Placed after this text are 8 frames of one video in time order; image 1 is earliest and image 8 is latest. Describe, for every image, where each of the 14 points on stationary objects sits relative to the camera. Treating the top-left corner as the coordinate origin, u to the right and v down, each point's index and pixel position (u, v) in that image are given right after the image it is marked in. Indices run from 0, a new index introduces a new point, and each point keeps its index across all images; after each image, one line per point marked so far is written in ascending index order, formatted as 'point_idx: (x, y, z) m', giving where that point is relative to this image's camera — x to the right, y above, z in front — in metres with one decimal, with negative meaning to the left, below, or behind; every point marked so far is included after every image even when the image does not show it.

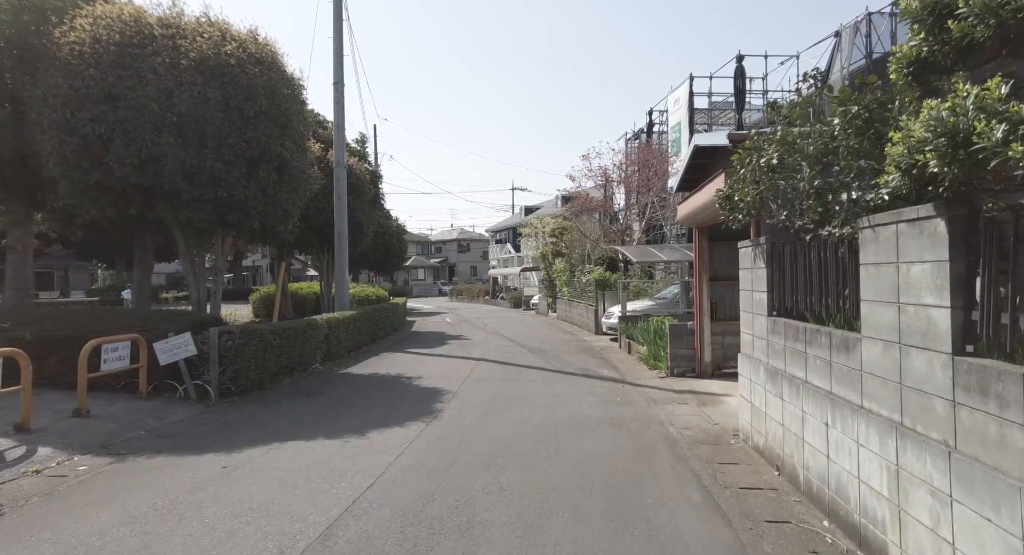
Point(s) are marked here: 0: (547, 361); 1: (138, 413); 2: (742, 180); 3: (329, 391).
0: (+0.7, -1.7, +12.2) m
1: (-5.0, -1.8, +7.8) m
2: (+2.1, +0.9, +5.5) m
3: (-3.1, -1.9, +9.9) m
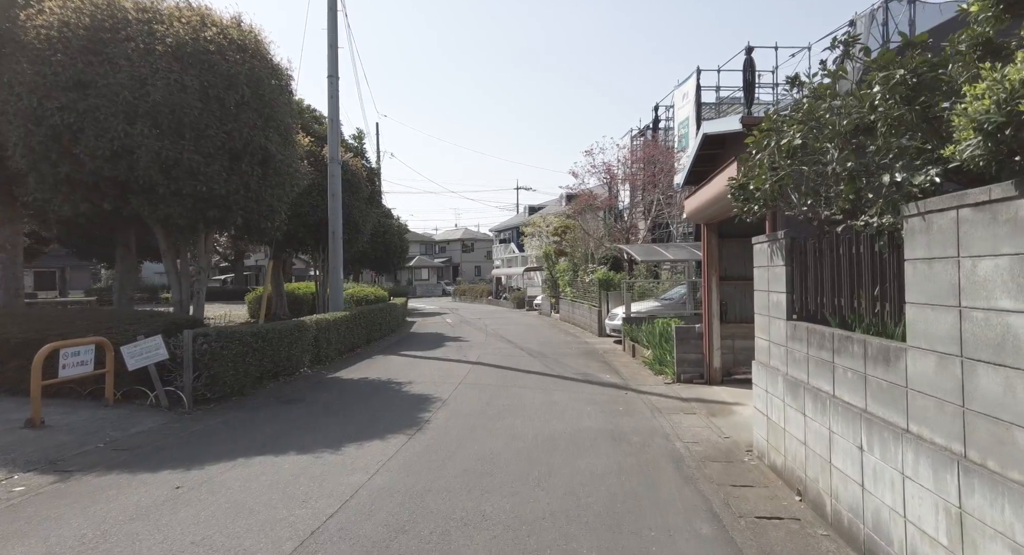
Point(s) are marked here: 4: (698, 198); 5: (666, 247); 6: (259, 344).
0: (+0.7, -1.7, +11.5) m
1: (-5.1, -1.8, +7.2) m
2: (+2.0, +0.9, +4.9) m
3: (-3.1, -1.9, +9.3) m
4: (+2.7, +1.2, +8.7) m
5: (+4.4, +0.9, +16.9) m
6: (-4.2, -1.1, +9.9) m
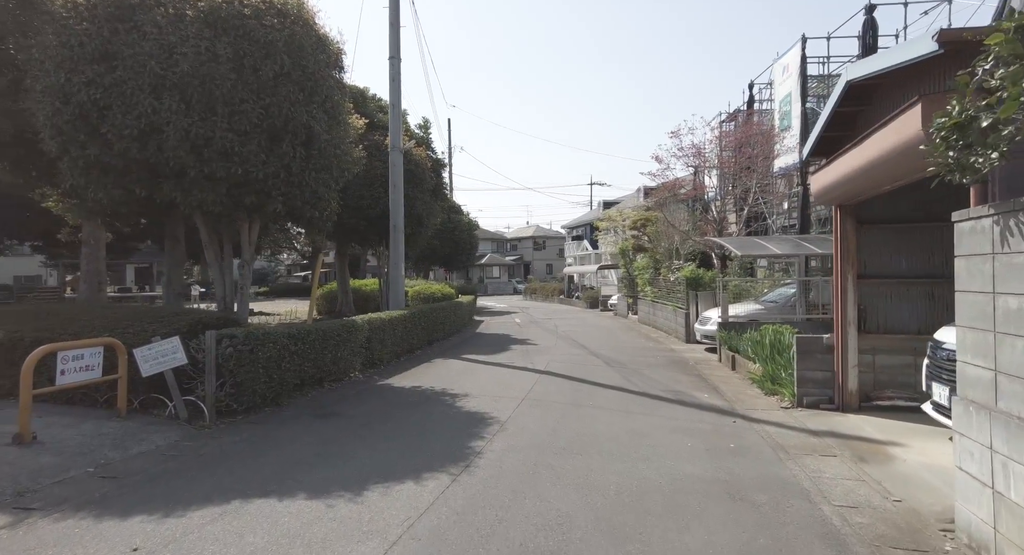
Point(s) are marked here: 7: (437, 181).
0: (+1.9, -1.6, +9.8) m
1: (-4.3, -1.7, +6.2) m
2: (+2.4, +1.0, +3.0) m
3: (-2.2, -1.8, +8.0) m
4: (+3.6, +1.2, +6.7) m
5: (+6.3, +0.9, +14.6) m
6: (-3.2, -1.0, +8.7) m
7: (-2.5, +3.3, +19.9) m
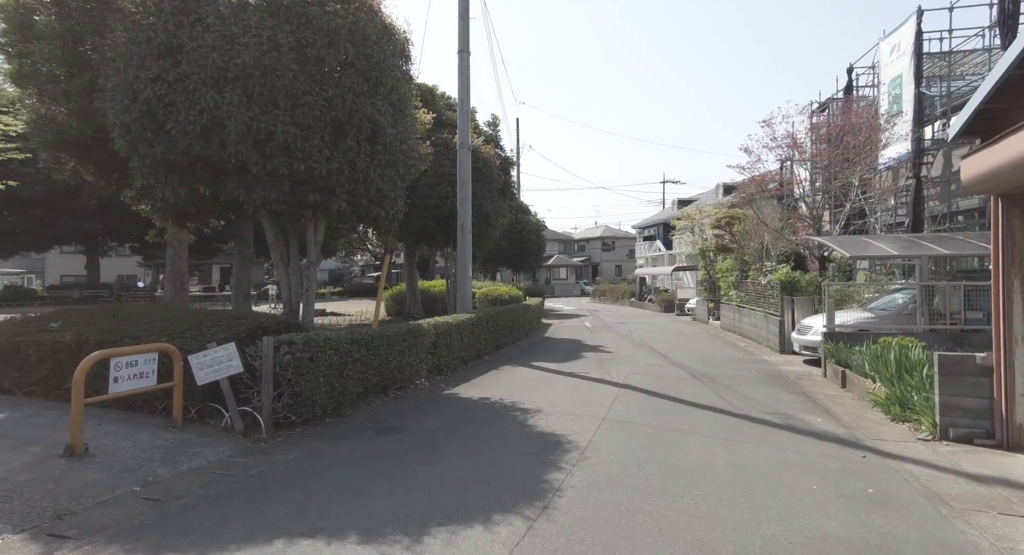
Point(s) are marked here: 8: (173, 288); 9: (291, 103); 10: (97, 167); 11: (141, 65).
0: (+3.0, -1.7, +8.7) m
1: (-3.5, -1.7, +5.8) m
2: (+2.8, +0.9, +1.9) m
3: (-1.2, -1.8, +7.3) m
4: (+4.4, +1.1, +5.4) m
5: (+8.0, +0.9, +13.0) m
6: (-2.1, -1.0, +8.2) m
7: (-0.2, +3.2, +19.3) m
8: (-9.4, -0.3, +16.4) m
9: (-3.1, +2.4, +8.2) m
10: (-7.5, +2.0, +10.7) m
11: (-5.1, +2.9, +8.0) m
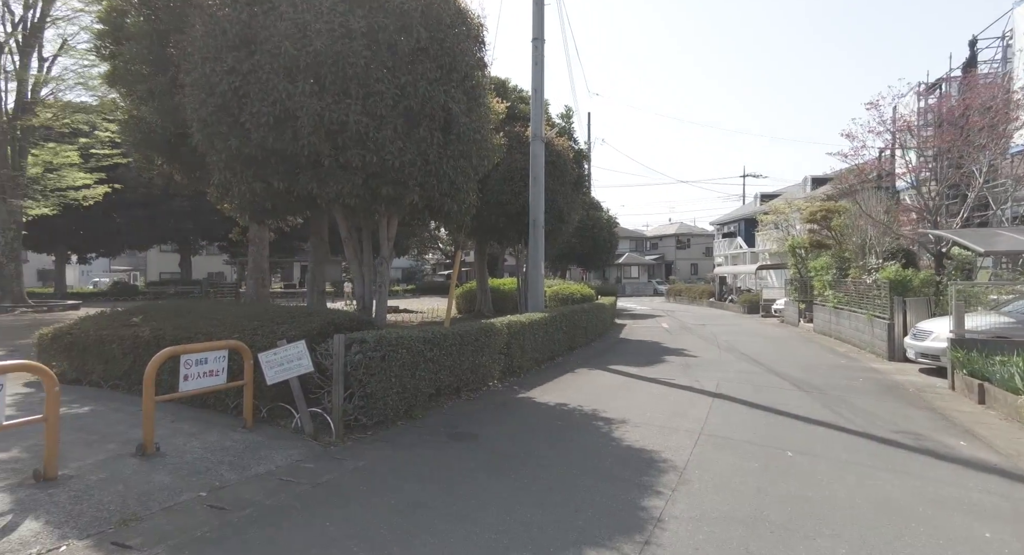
0: (+4.1, -1.7, +7.7) m
1: (-2.8, -1.7, +5.6) m
2: (+3.1, +0.9, +0.9) m
3: (-0.2, -1.8, +6.8) m
4: (+5.1, +1.2, +4.2) m
5: (+9.5, +0.9, +11.4) m
6: (-1.0, -1.0, +7.8) m
7: (+2.1, +3.3, +18.5) m
8: (-7.4, -0.2, +16.8) m
9: (-2.0, +2.5, +7.9) m
10: (-6.1, +2.1, +10.9) m
11: (-4.0, +3.0, +8.0) m
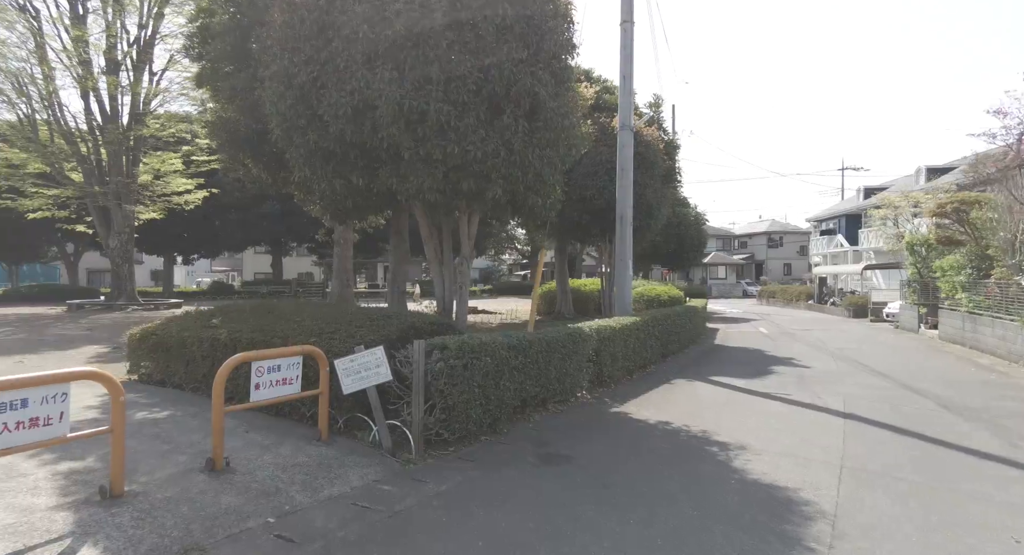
0: (+5.2, -1.7, +6.3) m
1: (-1.9, -1.7, +5.1) m
2: (+3.4, +0.9, -0.3) m
3: (+0.8, -1.8, +6.0) m
4: (+5.7, +1.1, +2.8) m
5: (+11.1, +0.8, +9.3) m
6: (+0.1, -1.0, +7.1) m
7: (+4.6, +3.3, +17.3) m
8: (-5.0, -0.2, +16.8) m
9: (-0.8, +2.5, +7.3) m
10: (-4.5, +2.1, +10.8) m
11: (-2.8, +3.0, +7.6) m
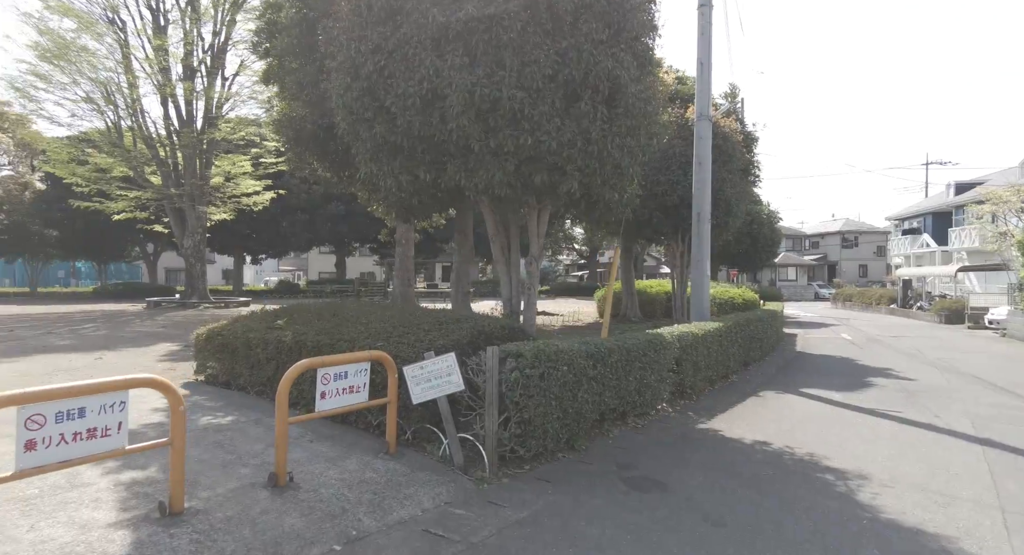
0: (+5.9, -1.7, +5.2) m
1: (-1.2, -1.7, +4.7) m
2: (+3.5, +0.9, -1.2) m
3: (+1.5, -1.8, +5.3) m
4: (+6.2, +1.1, +1.6) m
5: (+12.1, +0.8, +7.6) m
6: (+1.0, -1.0, +6.4) m
7: (+6.5, +3.2, +16.2) m
8: (-3.2, -0.2, +16.6) m
9: (+0.1, +2.5, +6.8) m
10: (-3.3, +2.1, +10.6) m
11: (-1.8, +3.0, +7.3) m
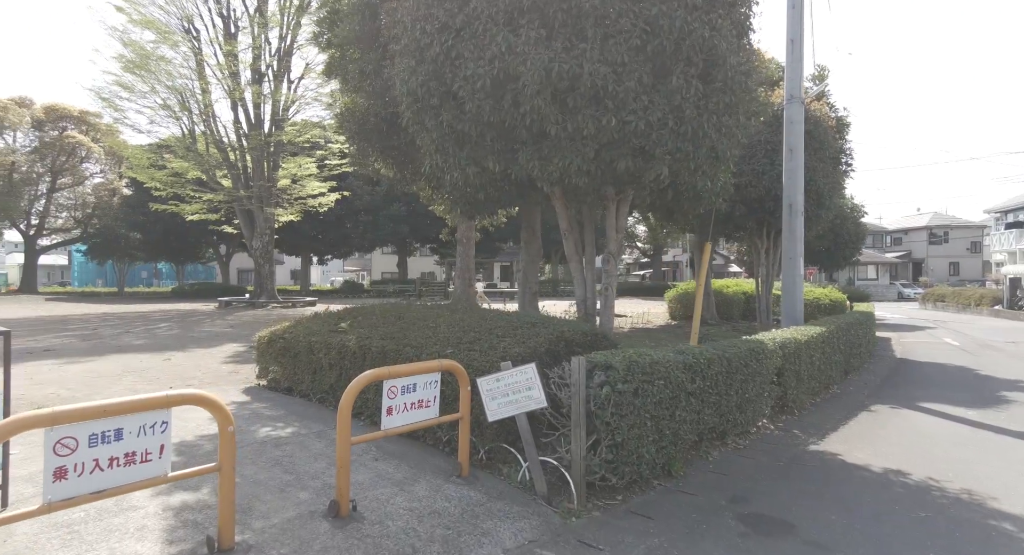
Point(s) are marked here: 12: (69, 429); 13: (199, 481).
0: (+6.6, -1.7, +3.8) m
1: (-0.6, -1.7, +4.0) m
2: (+3.6, +0.9, -2.3) m
3: (+2.2, -1.8, +4.4) m
4: (+6.5, +1.1, +0.3) m
5: (+13.0, +0.8, +5.7) m
6: (+1.8, -1.0, +5.6) m
7: (+8.2, +3.2, +14.8) m
8: (-1.4, -0.2, +16.1) m
9: (+0.9, +2.5, +6.0) m
10: (-2.0, +2.1, +10.1) m
11: (-0.9, +3.0, +6.7) m
12: (-2.3, -0.8, +3.0) m
13: (-2.4, -1.6, +4.6) m
